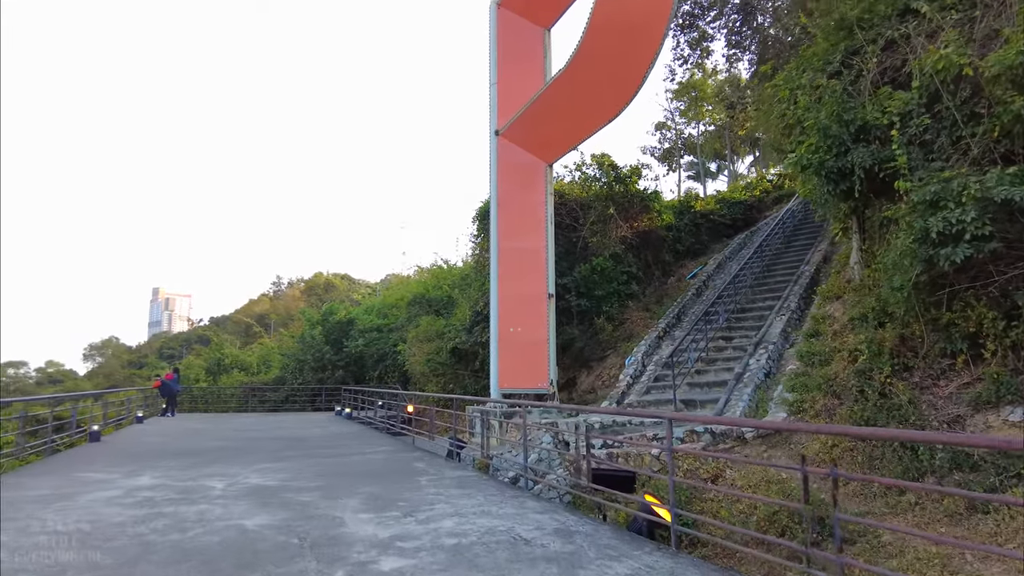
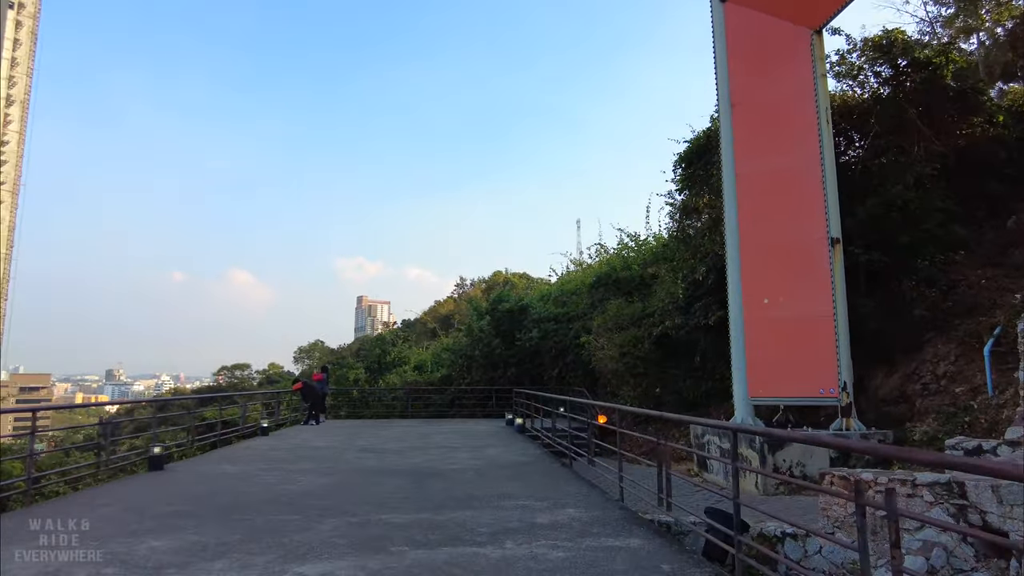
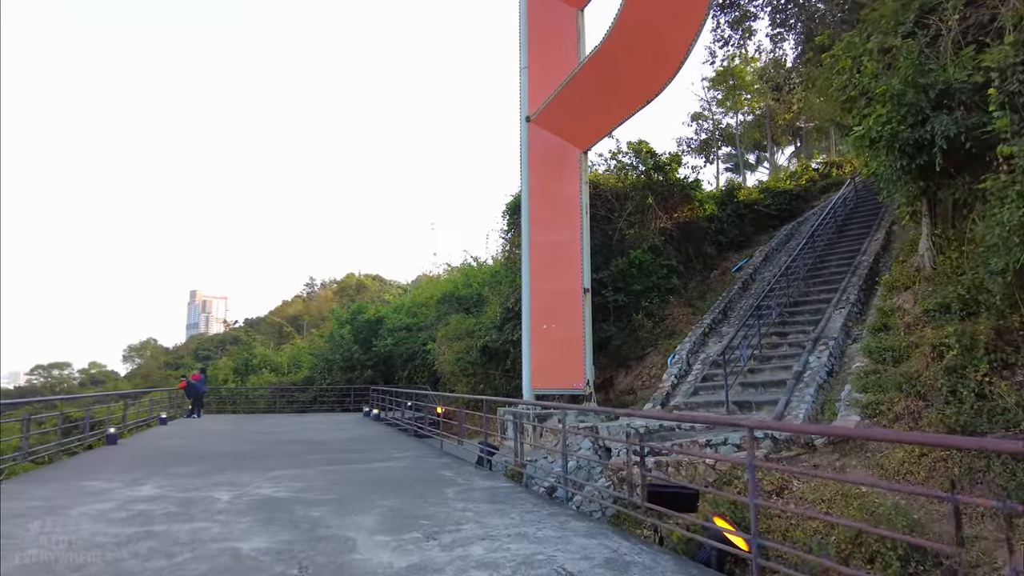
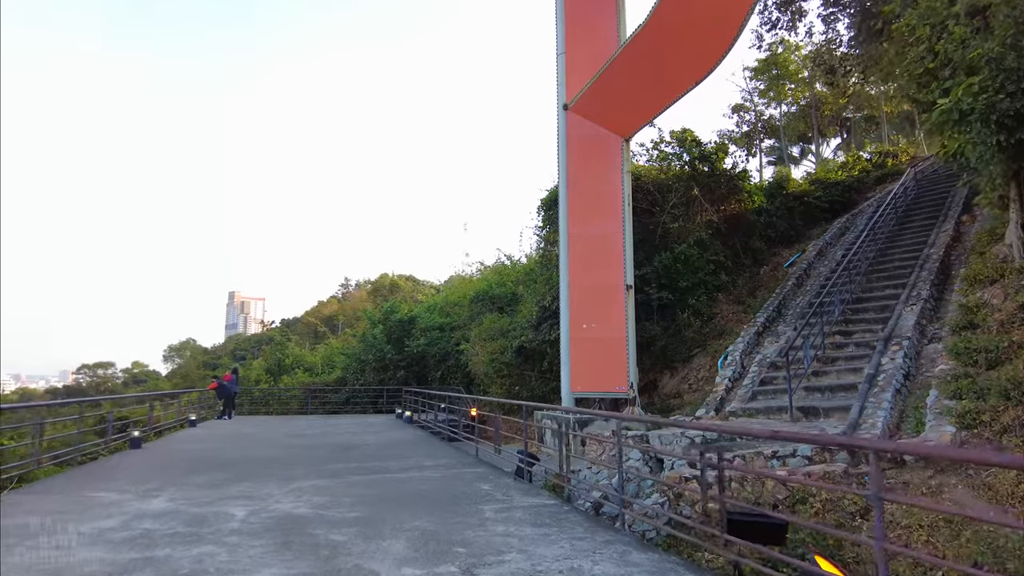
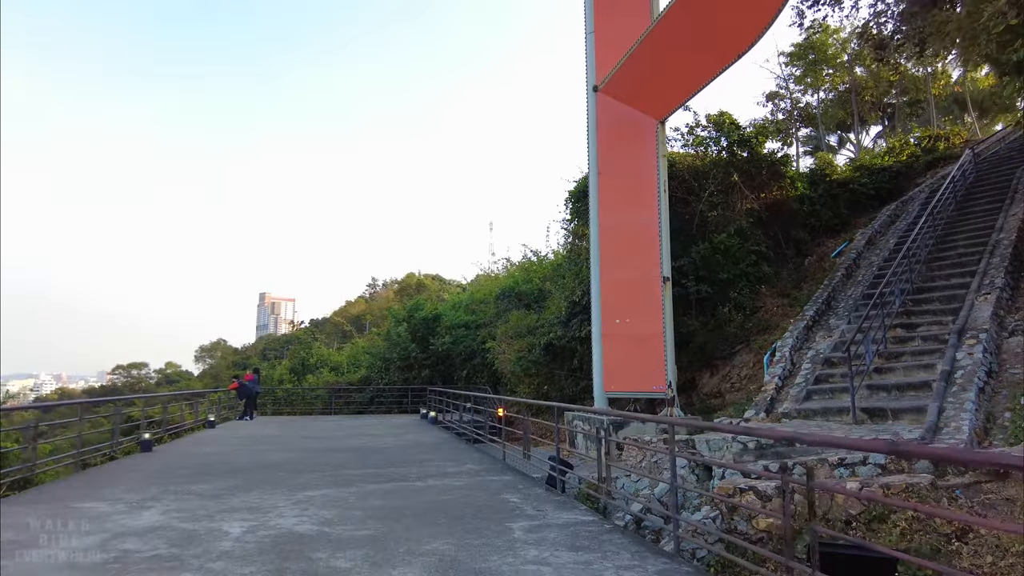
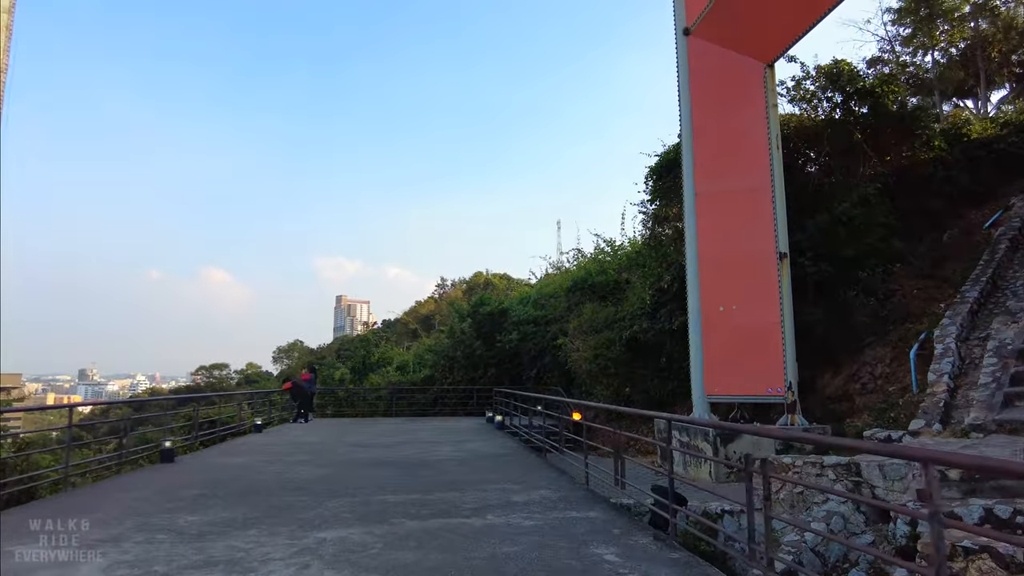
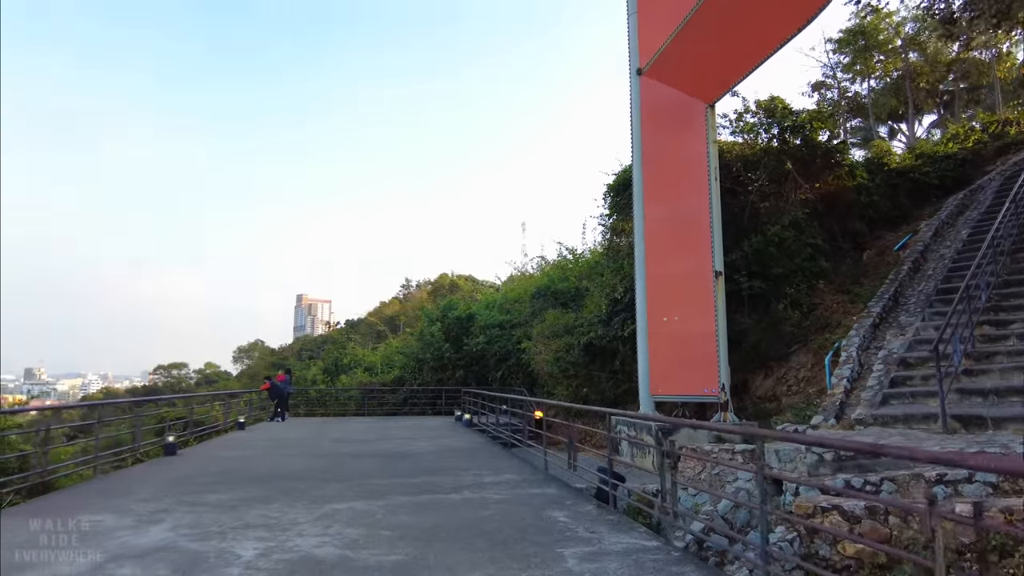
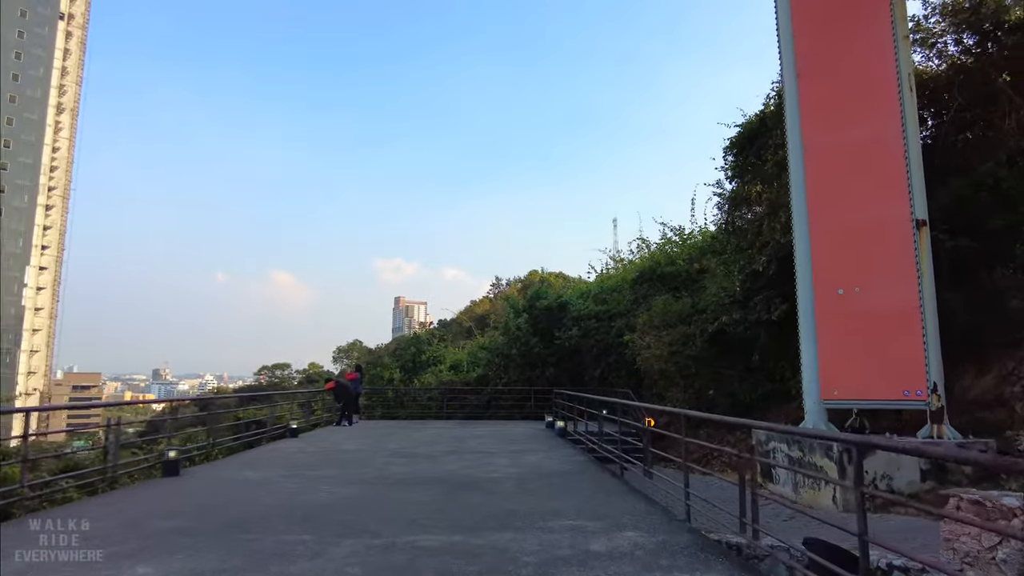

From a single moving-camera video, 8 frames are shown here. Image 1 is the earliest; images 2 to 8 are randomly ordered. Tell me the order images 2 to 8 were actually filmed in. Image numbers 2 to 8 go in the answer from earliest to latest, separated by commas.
3, 4, 5, 7, 6, 2, 8
